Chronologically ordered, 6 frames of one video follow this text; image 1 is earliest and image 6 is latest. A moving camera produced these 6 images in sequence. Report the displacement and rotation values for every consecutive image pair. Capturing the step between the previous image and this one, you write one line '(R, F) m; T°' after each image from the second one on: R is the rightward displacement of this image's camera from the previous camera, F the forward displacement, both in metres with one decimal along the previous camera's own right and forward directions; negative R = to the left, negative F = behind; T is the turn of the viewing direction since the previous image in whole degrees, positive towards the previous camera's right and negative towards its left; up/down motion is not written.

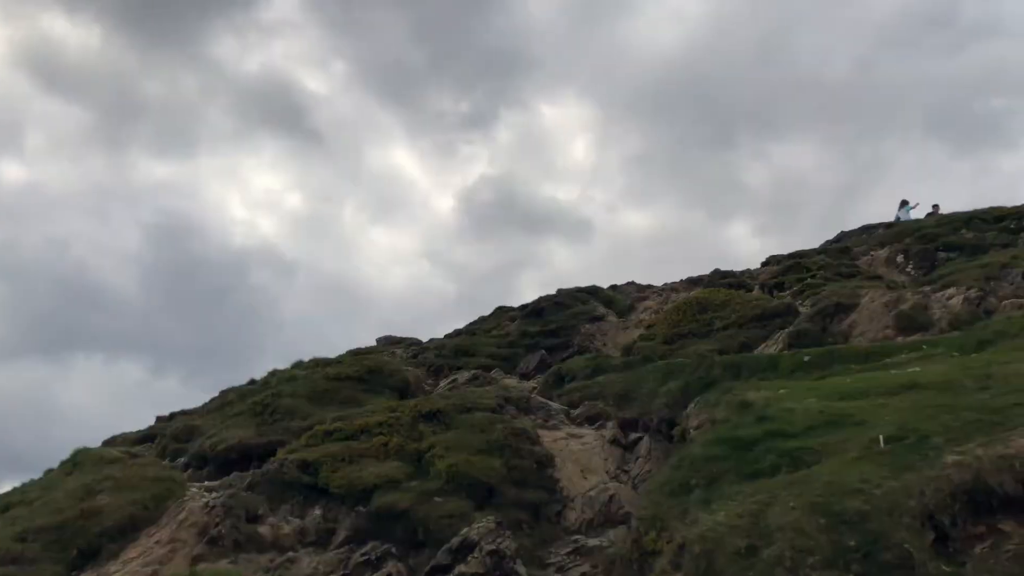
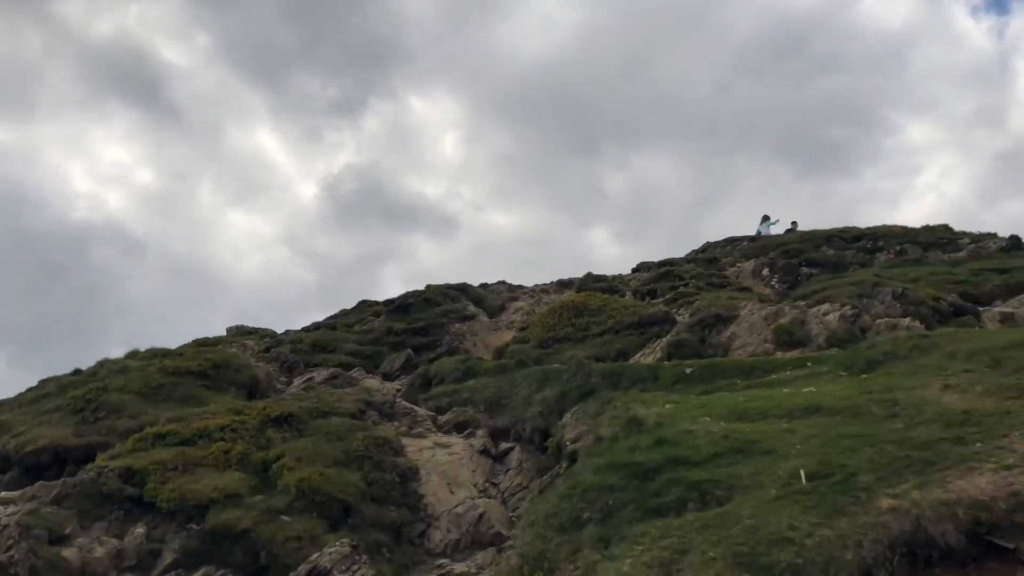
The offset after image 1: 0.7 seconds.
(-0.2, +2.8) m; +8°
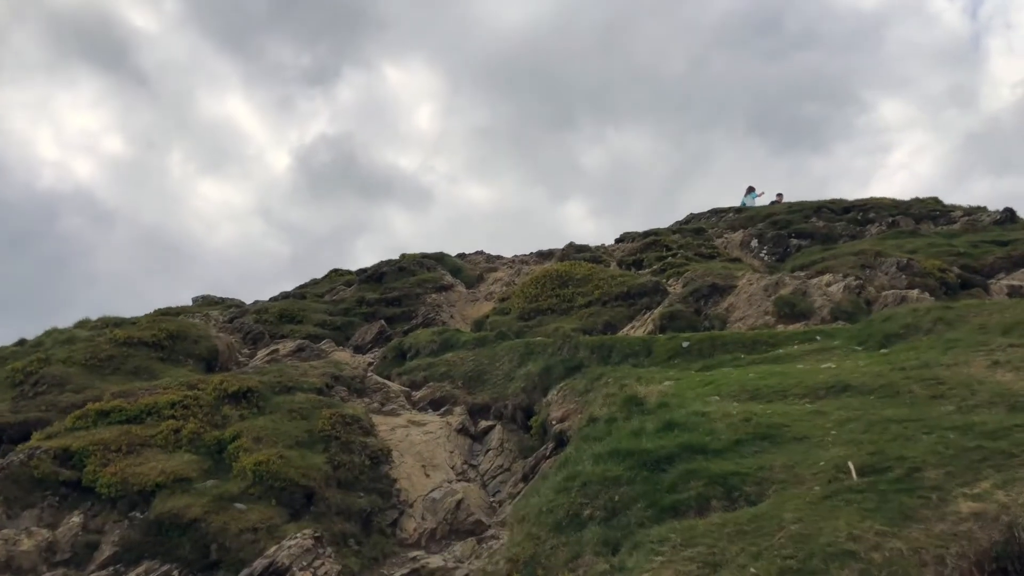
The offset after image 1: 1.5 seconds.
(-0.2, +2.7) m; +2°
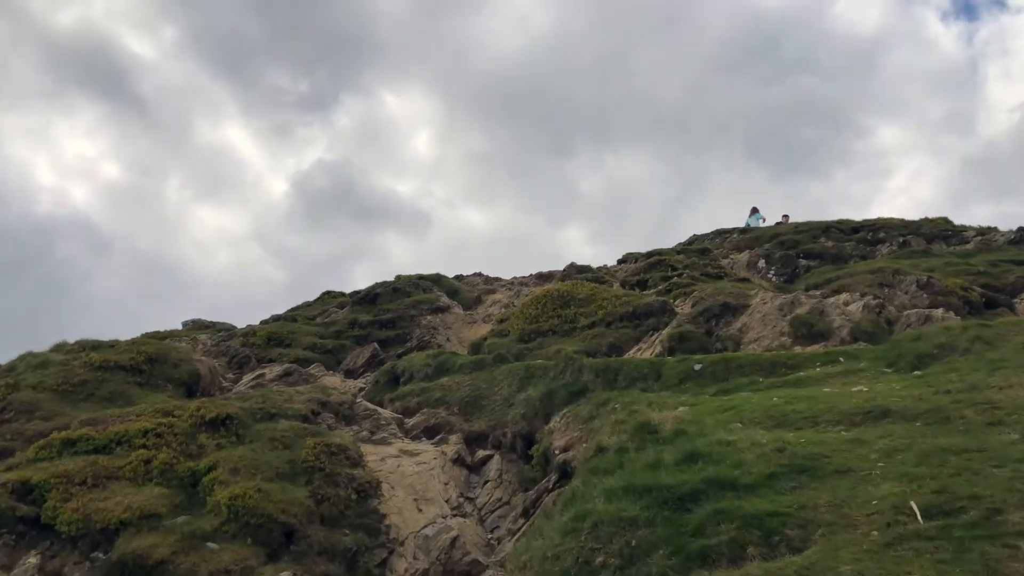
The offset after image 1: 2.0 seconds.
(0.0, +1.9) m; 0°
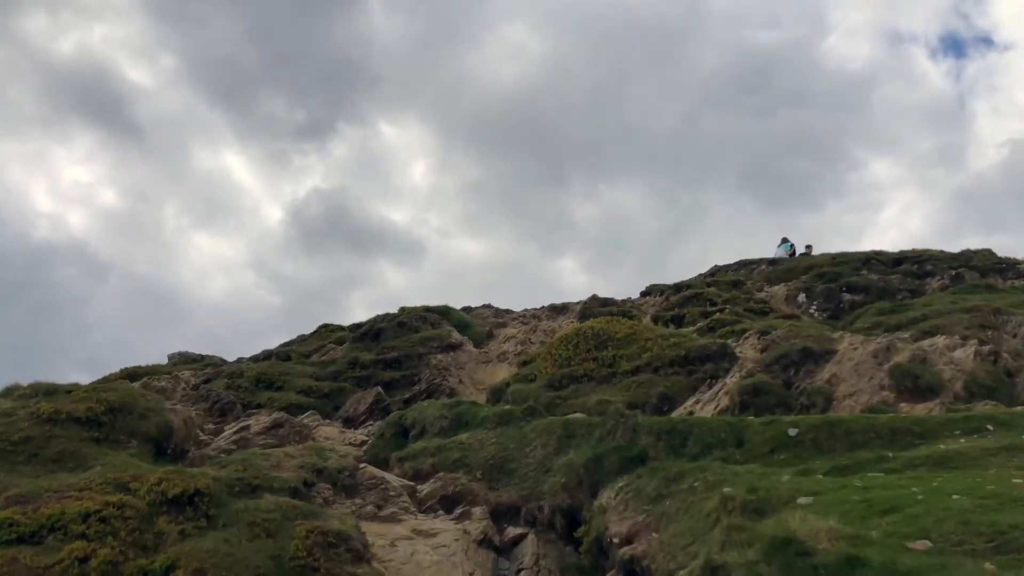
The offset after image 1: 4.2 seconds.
(-1.2, +5.6) m; 0°
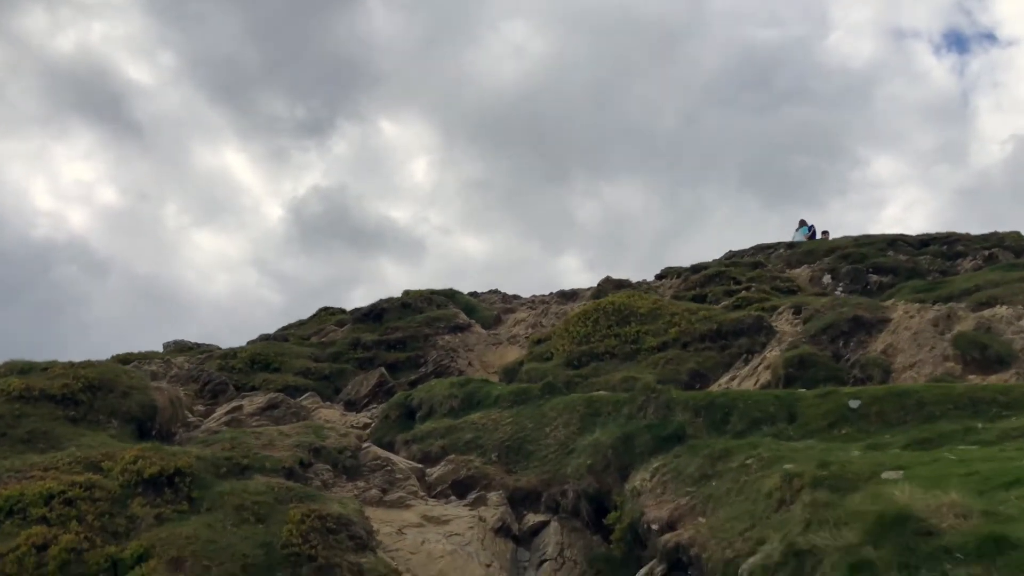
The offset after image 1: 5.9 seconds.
(-0.4, +2.6) m; 0°
